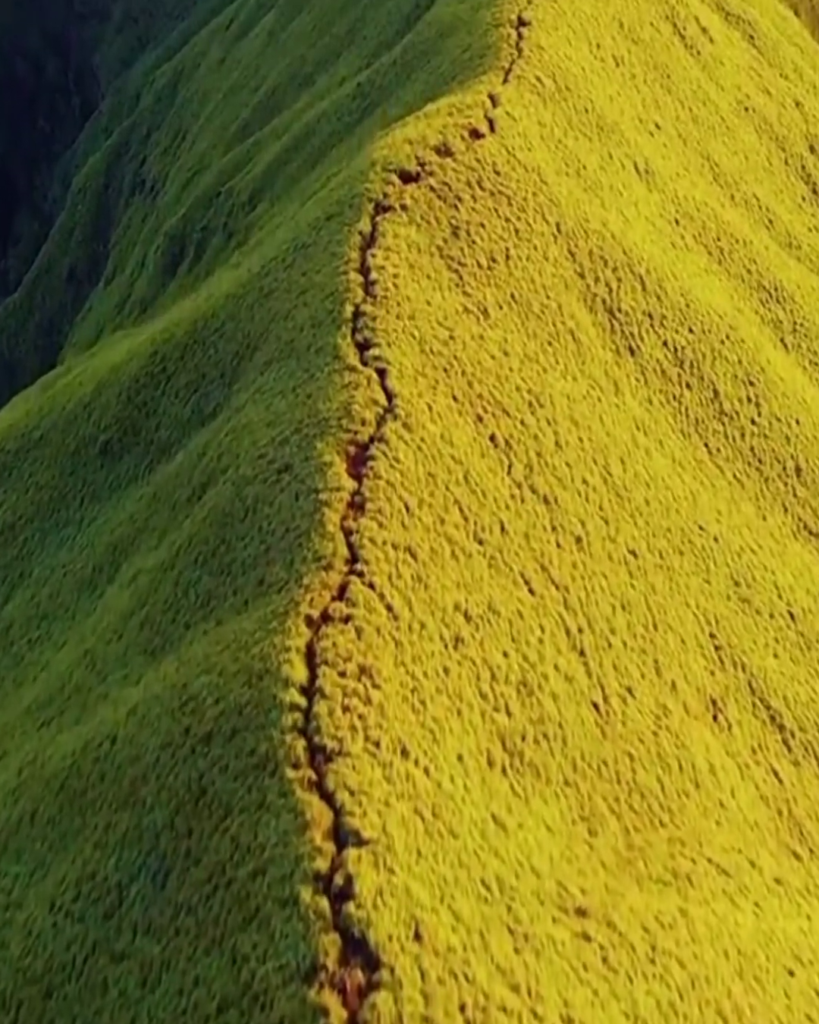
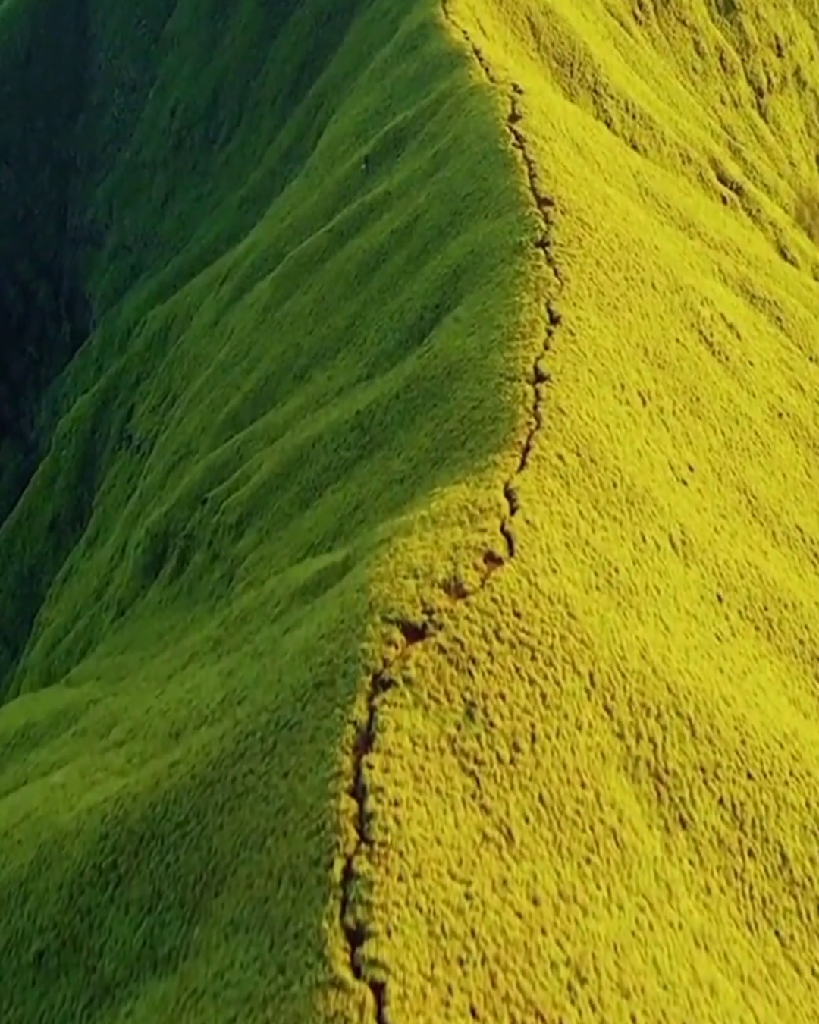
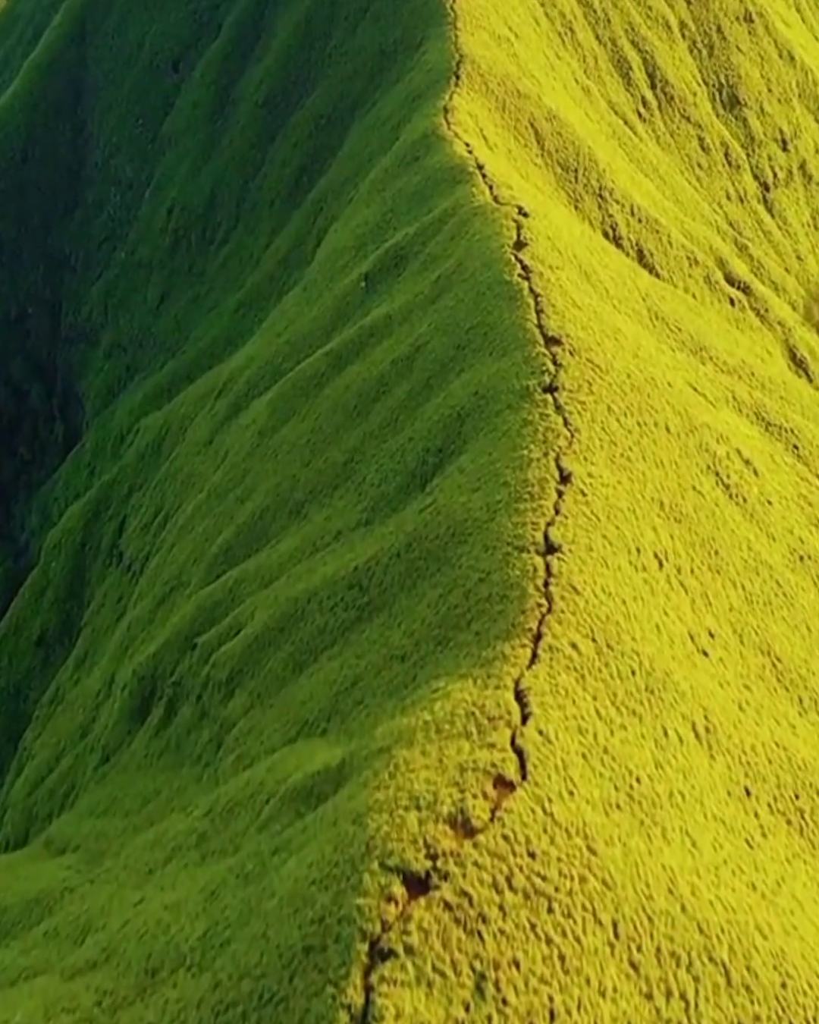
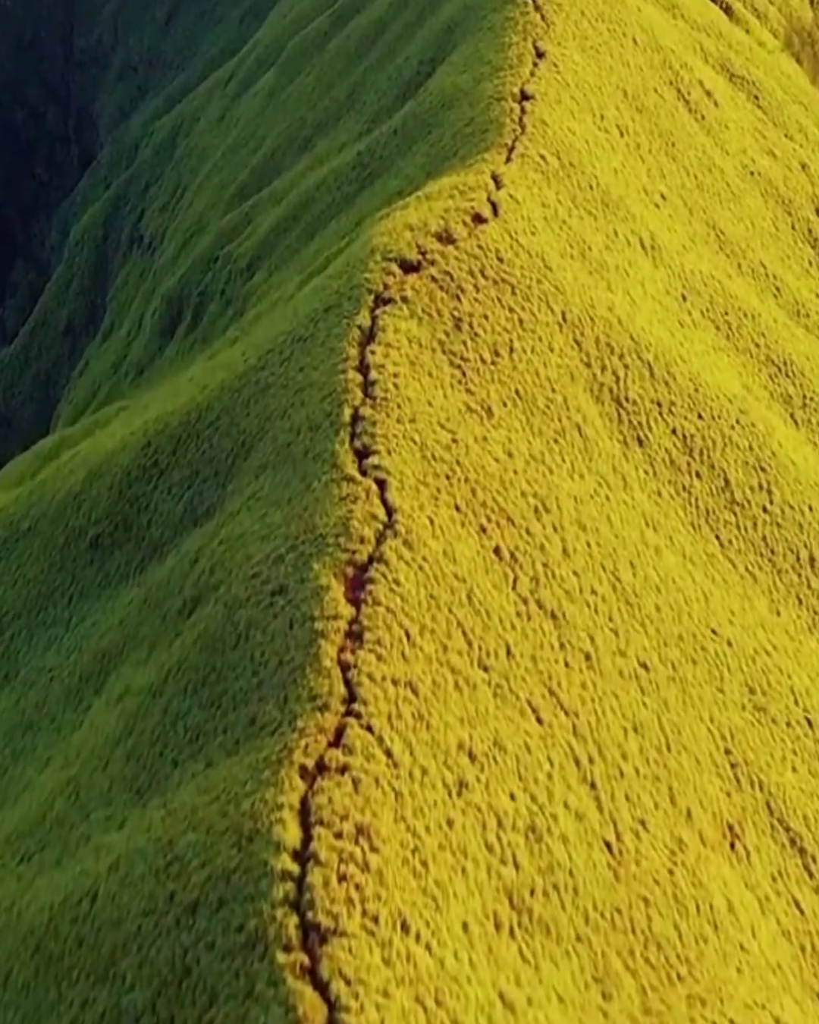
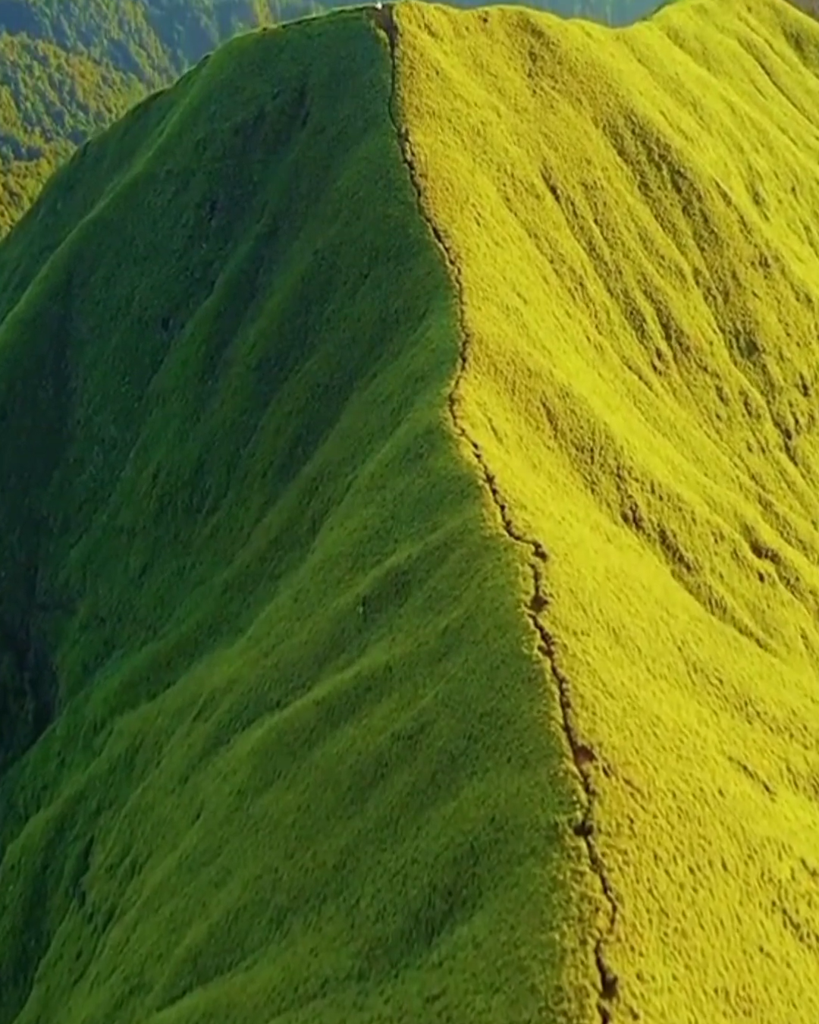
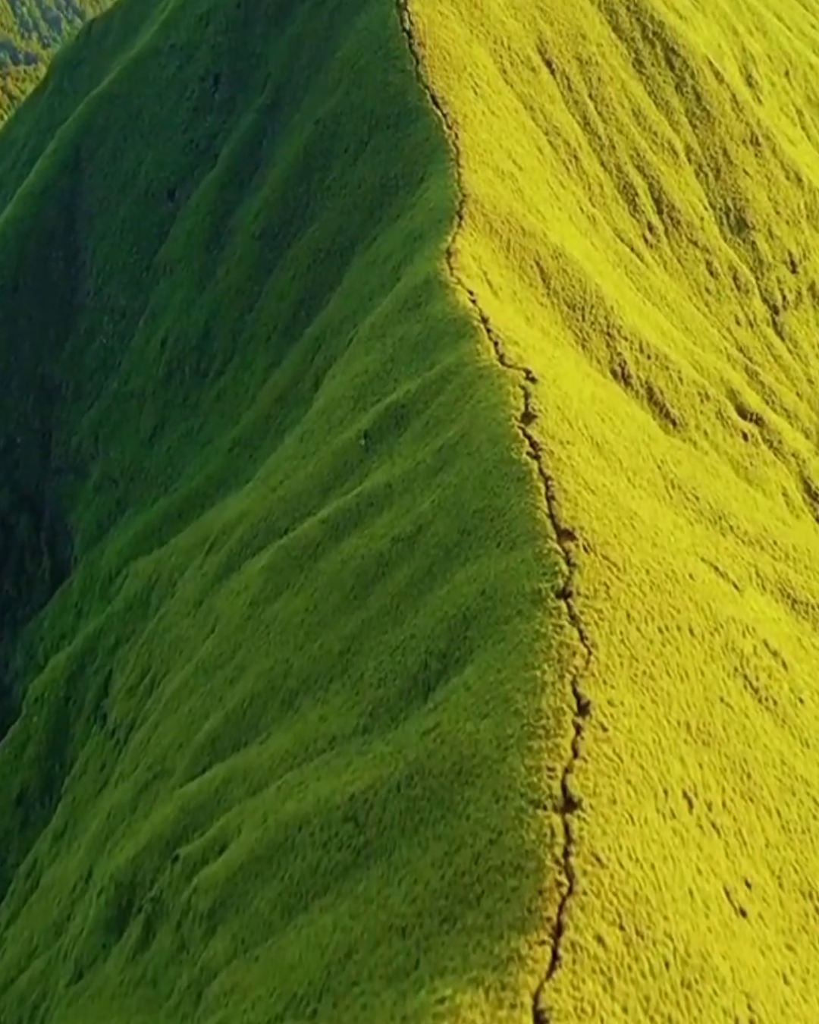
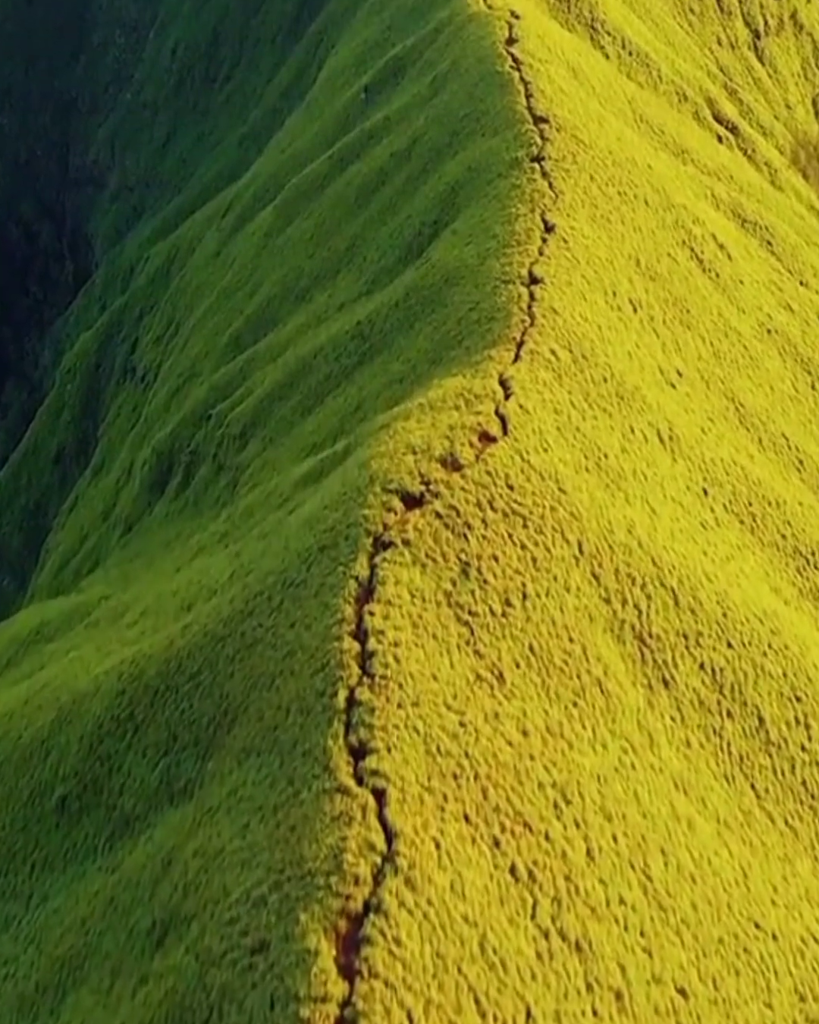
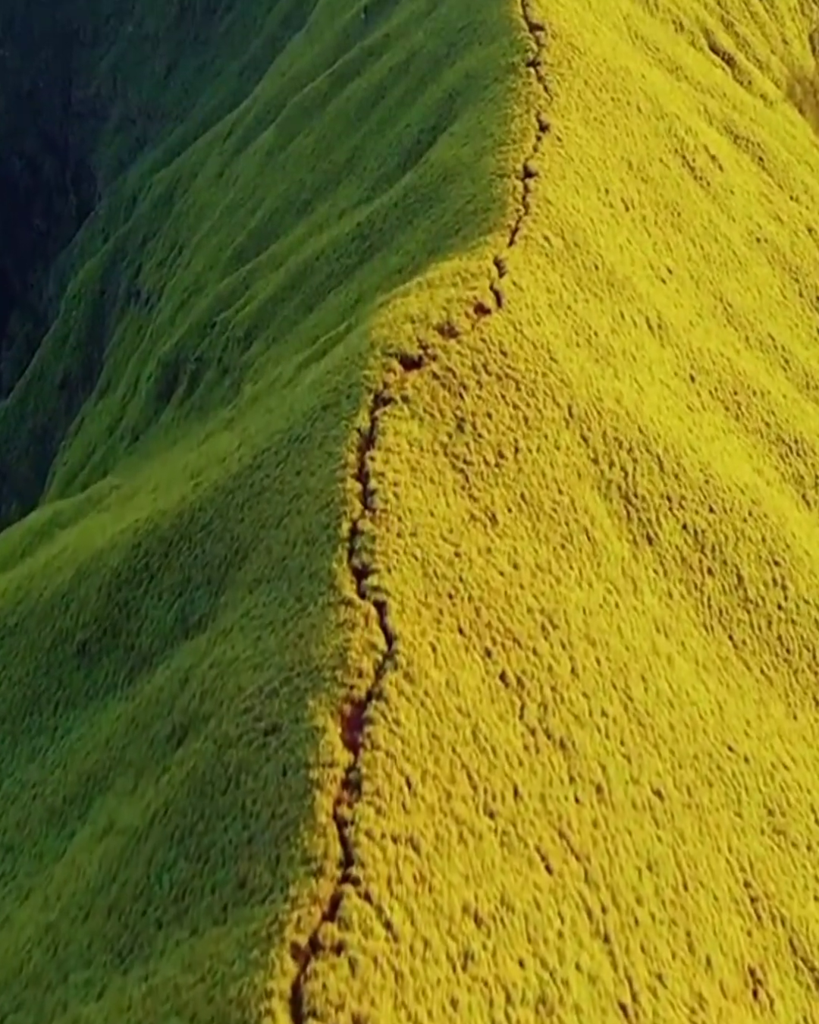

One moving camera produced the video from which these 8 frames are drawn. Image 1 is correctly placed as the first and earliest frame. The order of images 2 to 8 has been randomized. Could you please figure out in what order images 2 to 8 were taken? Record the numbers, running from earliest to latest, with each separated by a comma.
4, 8, 7, 2, 3, 6, 5
